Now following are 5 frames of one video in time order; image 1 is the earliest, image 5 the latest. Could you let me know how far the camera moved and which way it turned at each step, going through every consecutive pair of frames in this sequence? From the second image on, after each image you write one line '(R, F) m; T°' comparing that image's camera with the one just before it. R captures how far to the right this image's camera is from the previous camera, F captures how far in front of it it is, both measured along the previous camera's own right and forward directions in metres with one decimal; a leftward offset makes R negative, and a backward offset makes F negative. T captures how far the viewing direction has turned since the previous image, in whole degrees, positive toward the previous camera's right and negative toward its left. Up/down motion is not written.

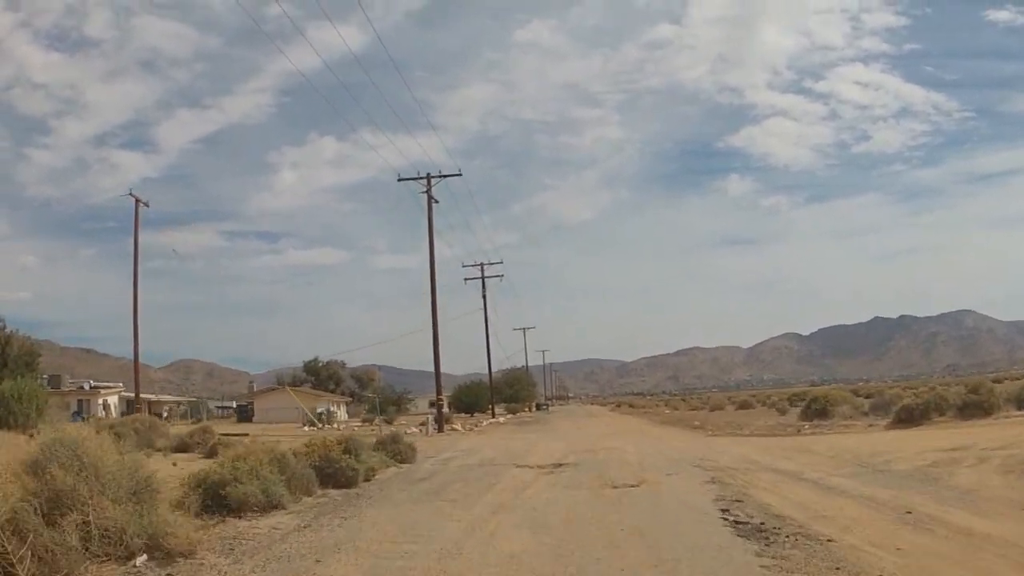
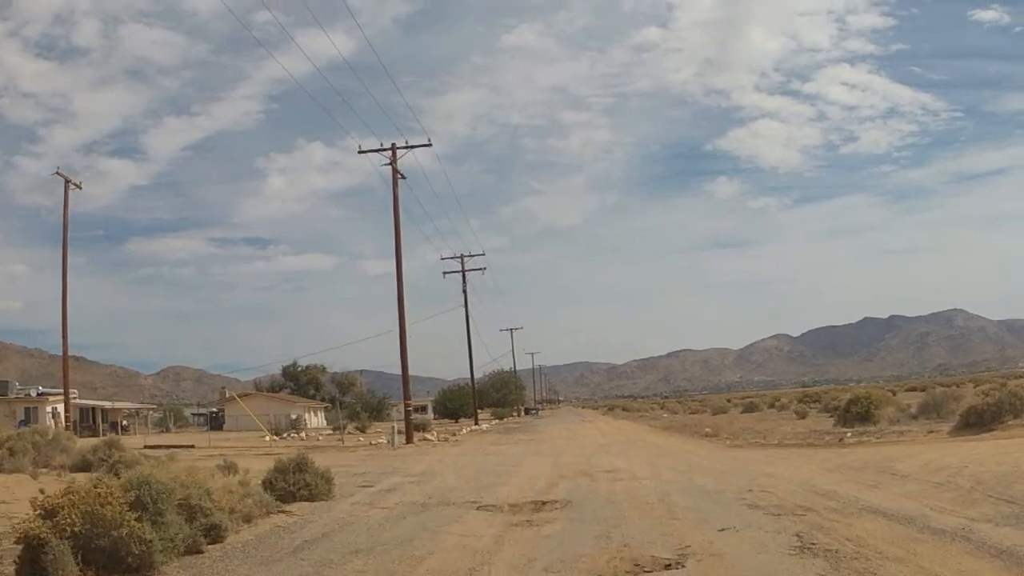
(+0.6, +10.1) m; +1°
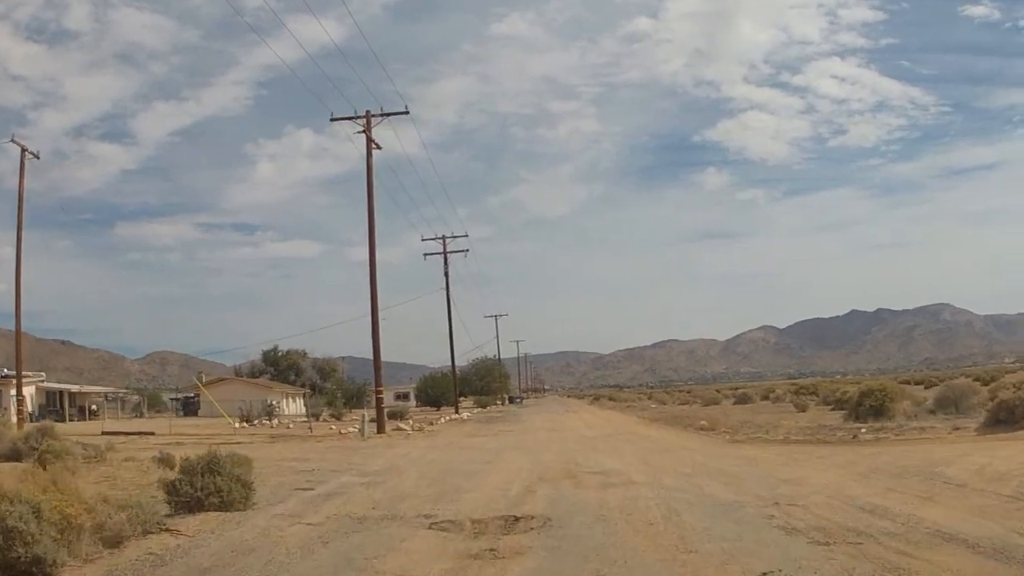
(+0.3, +4.6) m; +1°
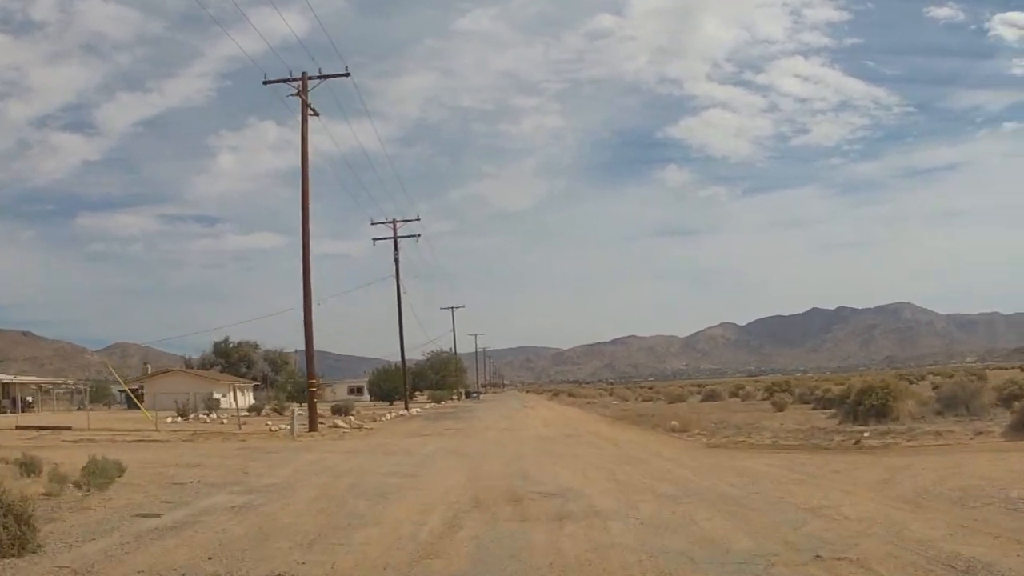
(+0.6, +6.2) m; +2°
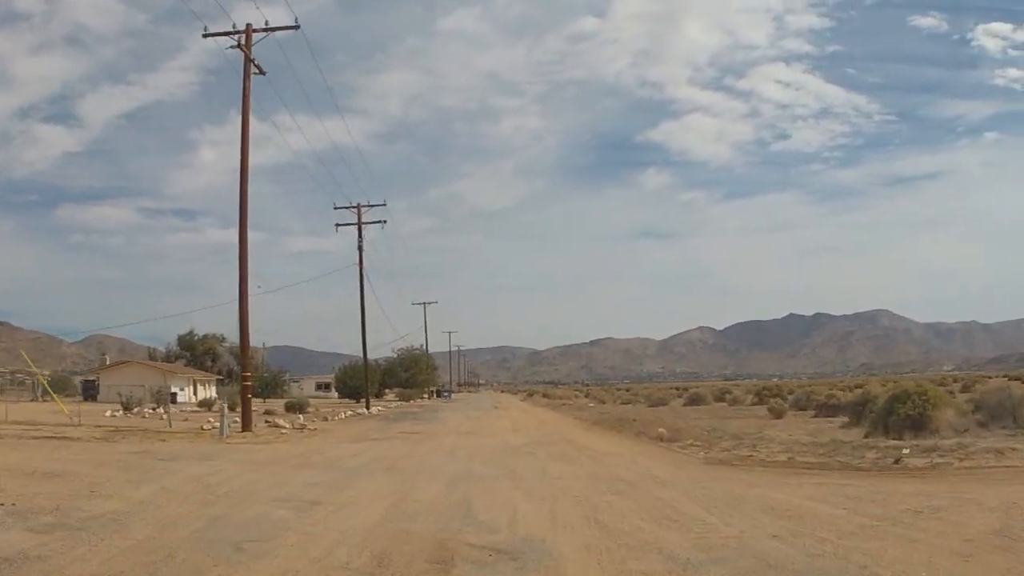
(+0.5, +6.5) m; +1°
